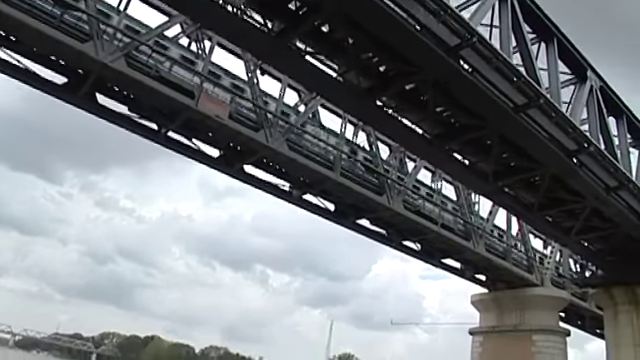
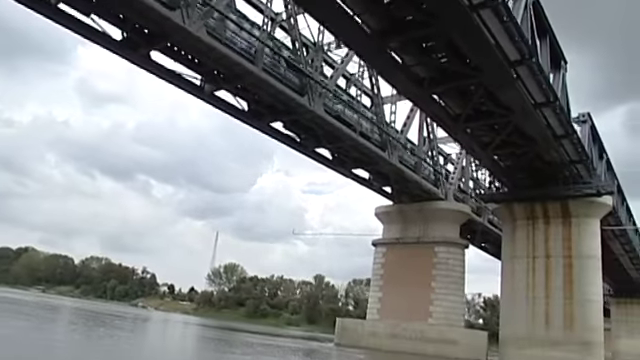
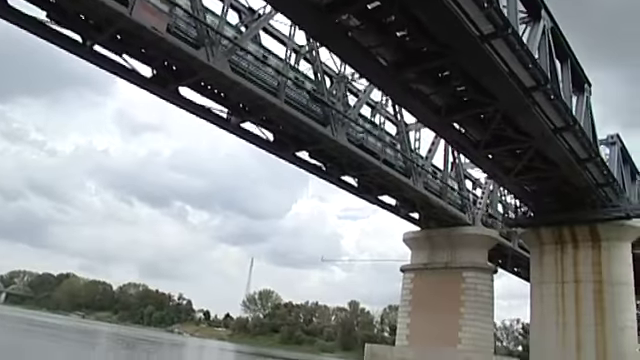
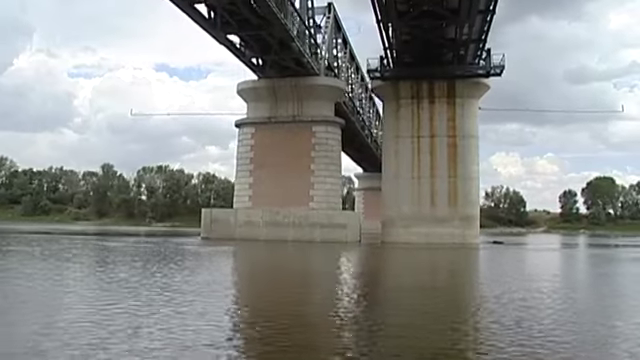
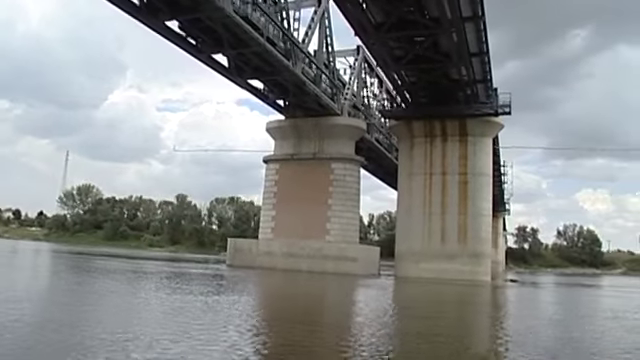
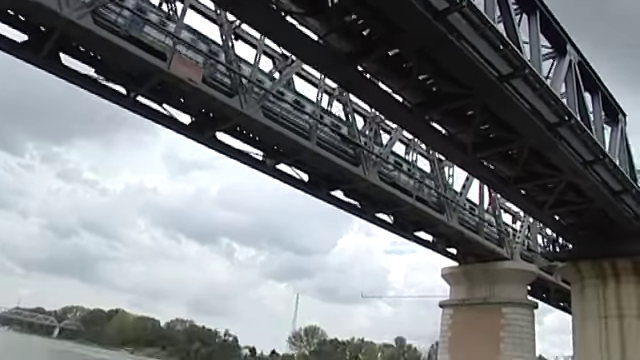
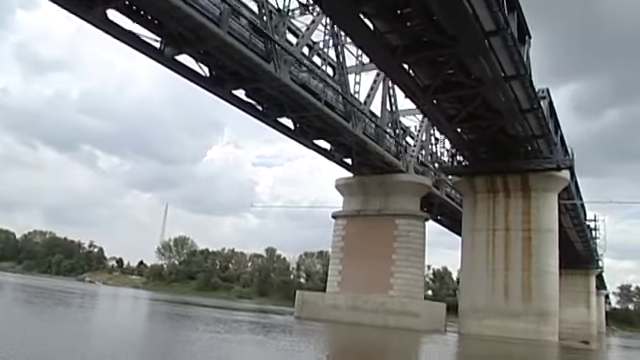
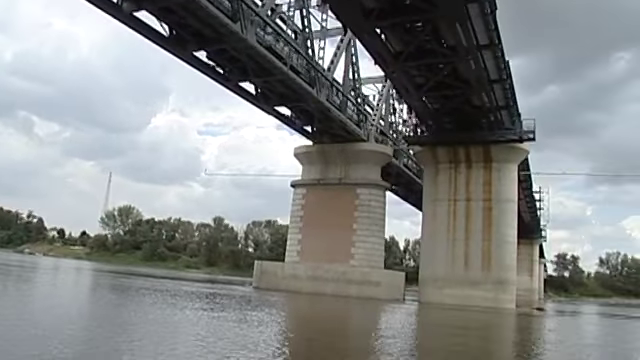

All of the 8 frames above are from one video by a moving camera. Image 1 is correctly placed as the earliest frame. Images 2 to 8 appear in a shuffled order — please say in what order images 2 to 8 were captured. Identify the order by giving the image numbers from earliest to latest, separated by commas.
6, 3, 2, 7, 8, 5, 4
